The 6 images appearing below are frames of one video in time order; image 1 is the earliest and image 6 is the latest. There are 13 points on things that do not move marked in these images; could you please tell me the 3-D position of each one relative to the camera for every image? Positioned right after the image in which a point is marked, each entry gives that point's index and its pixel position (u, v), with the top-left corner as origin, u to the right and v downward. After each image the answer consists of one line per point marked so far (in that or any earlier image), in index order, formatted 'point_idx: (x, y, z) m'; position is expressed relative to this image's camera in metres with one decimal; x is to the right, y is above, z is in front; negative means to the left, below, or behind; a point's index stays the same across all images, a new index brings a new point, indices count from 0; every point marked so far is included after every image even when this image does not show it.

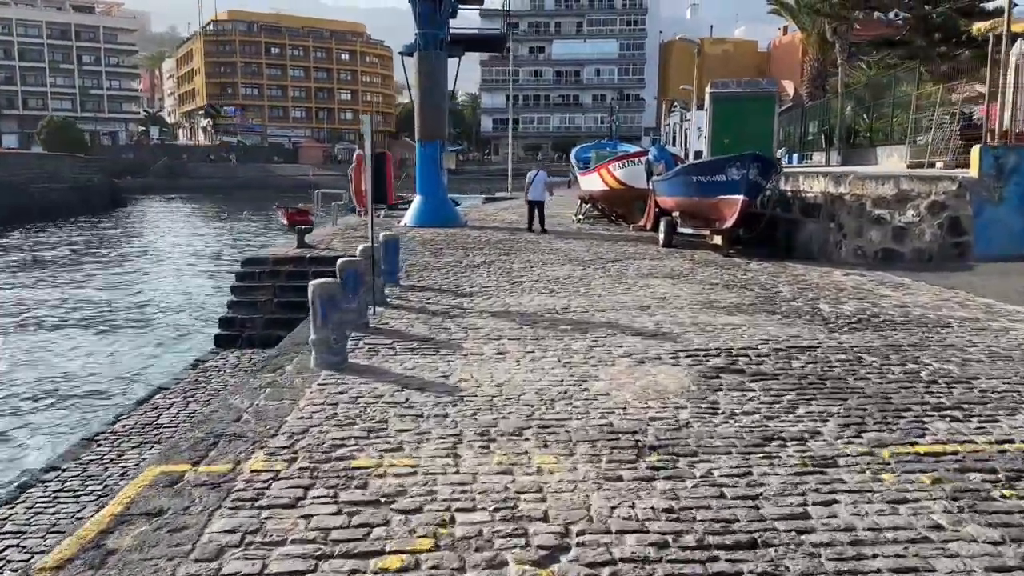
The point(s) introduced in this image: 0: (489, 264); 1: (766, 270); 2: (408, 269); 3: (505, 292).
0: (-0.4, +0.4, +14.0) m
1: (+4.0, +0.3, +13.1) m
2: (-1.6, +0.3, +13.0) m
3: (-0.1, -0.1, +10.8) m
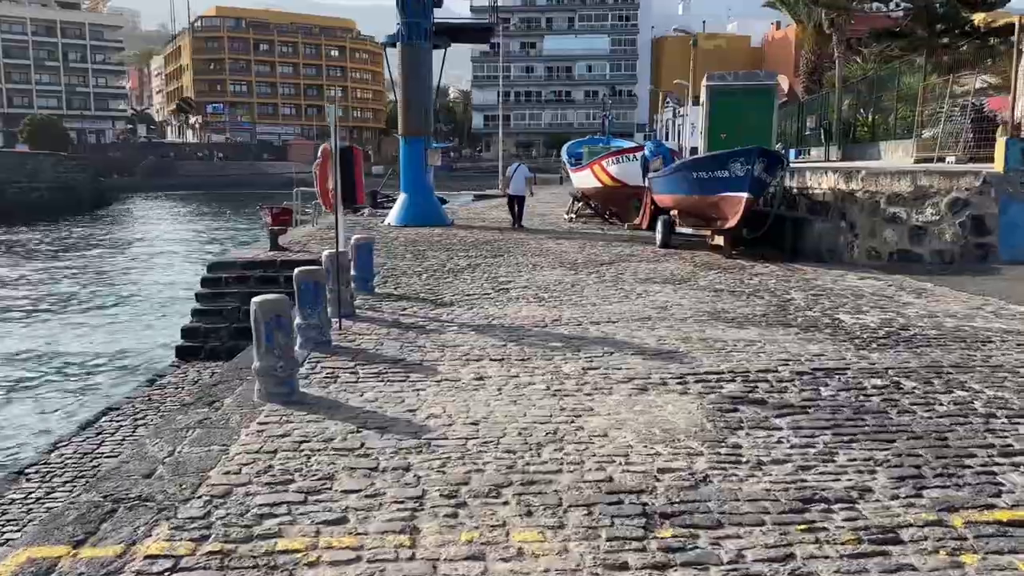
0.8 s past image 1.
0: (-0.6, +0.3, +12.9) m
1: (+3.8, +0.2, +12.1) m
2: (-1.8, +0.2, +11.9) m
3: (-0.3, -0.2, +9.7) m
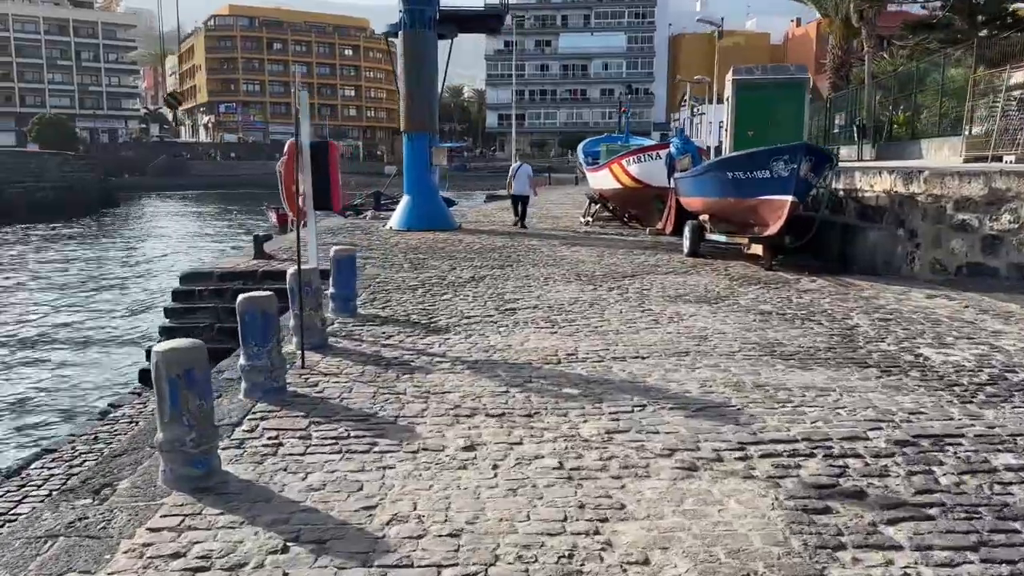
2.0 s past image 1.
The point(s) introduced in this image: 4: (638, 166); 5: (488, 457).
0: (-0.5, +0.1, +11.3) m
1: (+4.0, 0.0, +10.4) m
2: (-1.7, 0.0, +10.3) m
3: (-0.2, -0.4, +8.1) m
4: (+2.8, +2.7, +18.1) m
5: (-0.1, -1.0, +4.6) m
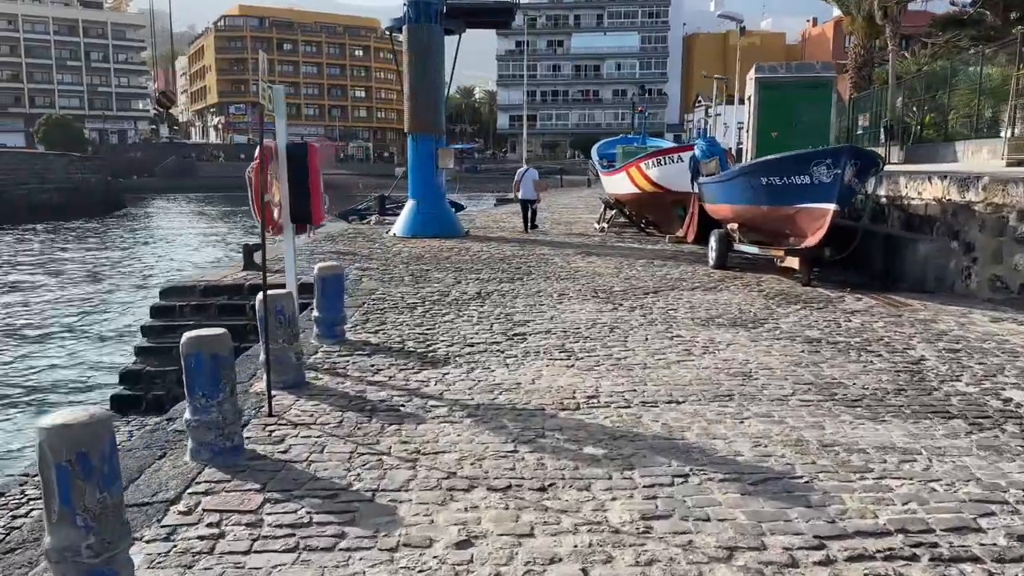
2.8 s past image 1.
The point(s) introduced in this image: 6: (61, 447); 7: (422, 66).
0: (-0.3, -0.1, +10.2) m
1: (+4.1, -0.3, +9.2) m
2: (-1.6, -0.3, +9.3) m
3: (-0.1, -0.6, +7.0) m
4: (+3.0, +2.5, +17.0) m
5: (-0.1, -1.2, +3.5) m
6: (-1.7, -0.6, +3.1) m
7: (-1.9, +4.6, +17.0) m
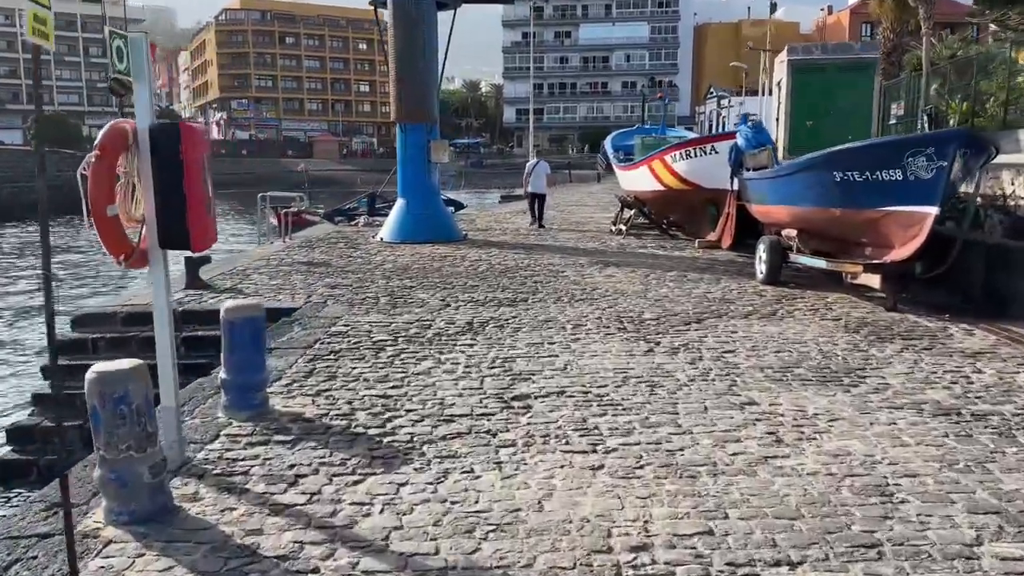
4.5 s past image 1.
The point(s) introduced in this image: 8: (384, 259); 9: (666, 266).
0: (-0.3, -0.4, +7.8) m
1: (+4.1, -0.5, +6.8) m
2: (-1.6, -0.6, +6.9) m
3: (-0.2, -0.9, +4.6) m
4: (+3.1, +2.2, +14.5) m
5: (-0.2, -1.5, +1.1) m
6: (-1.8, -0.9, +0.7) m
7: (-1.8, +4.4, +14.6) m
8: (-2.1, +0.5, +13.6) m
9: (+2.3, +0.3, +12.1) m
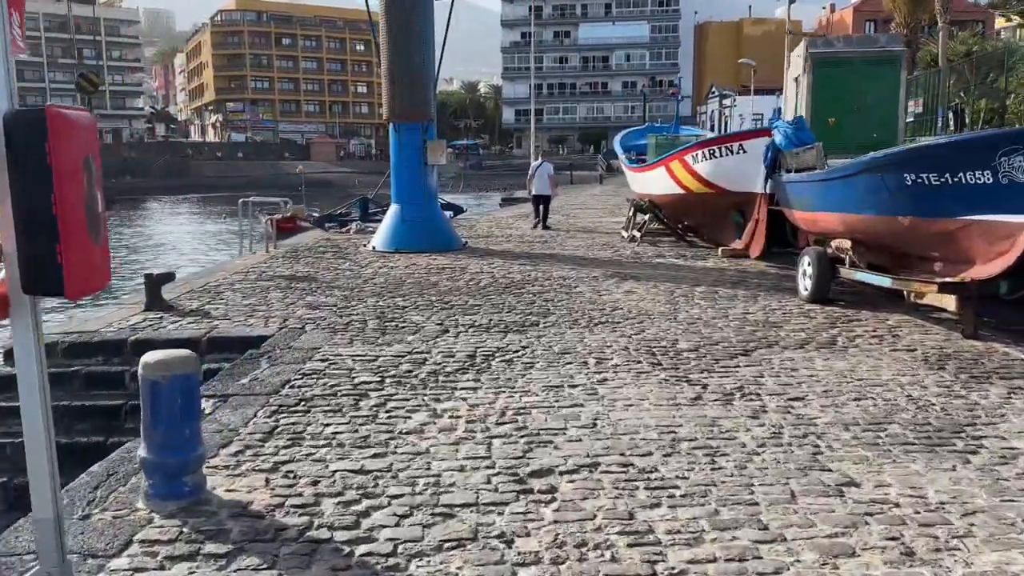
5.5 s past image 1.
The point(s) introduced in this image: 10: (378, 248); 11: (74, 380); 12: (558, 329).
0: (-0.2, -0.6, +6.5) m
1: (+4.2, -0.7, +5.4) m
2: (-1.5, -0.8, +5.5) m
3: (-0.1, -1.1, +3.3) m
4: (+3.1, +2.0, +13.2) m
5: (-0.1, -1.7, -0.2) m
6: (-1.7, -1.2, -0.6) m
7: (-1.8, +4.1, +13.2) m
8: (-2.0, +0.2, +12.2) m
9: (+2.4, +0.1, +10.8) m
10: (-2.4, +0.7, +14.7) m
11: (-4.0, -0.8, +7.4) m
12: (+0.5, -0.4, +7.9) m
